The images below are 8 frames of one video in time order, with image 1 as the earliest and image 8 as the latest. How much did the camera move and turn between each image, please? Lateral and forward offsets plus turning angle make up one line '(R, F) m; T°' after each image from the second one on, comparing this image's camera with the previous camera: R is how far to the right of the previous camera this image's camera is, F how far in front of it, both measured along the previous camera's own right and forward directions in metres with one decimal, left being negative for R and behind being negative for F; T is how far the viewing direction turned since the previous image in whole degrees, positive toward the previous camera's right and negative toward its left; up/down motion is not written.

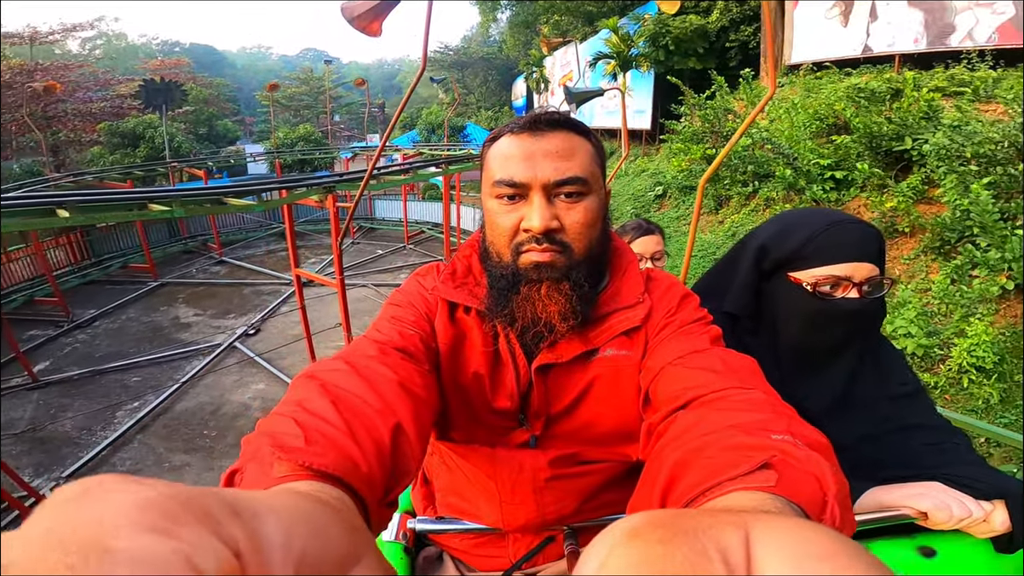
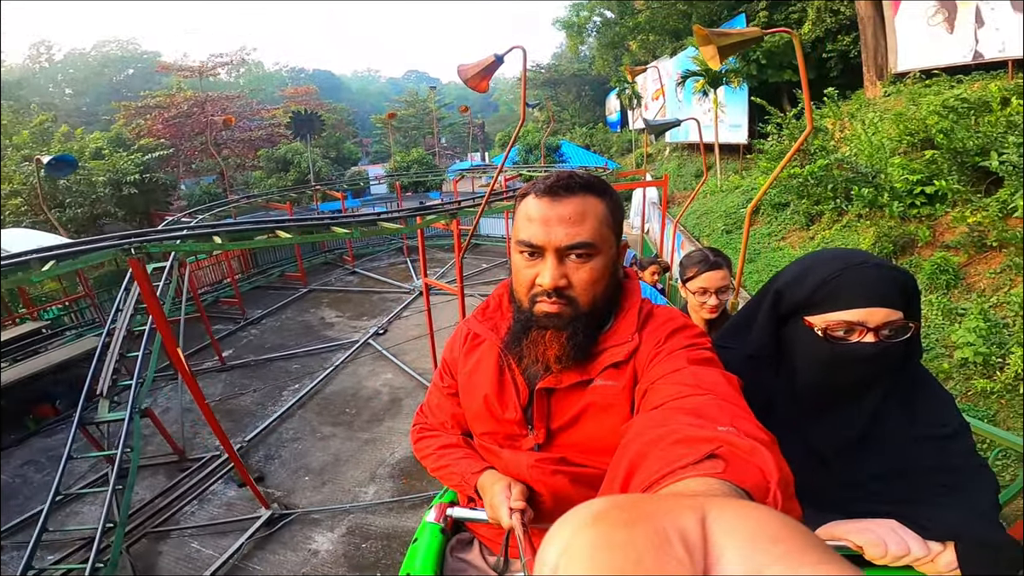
(0.0, -0.6) m; -10°
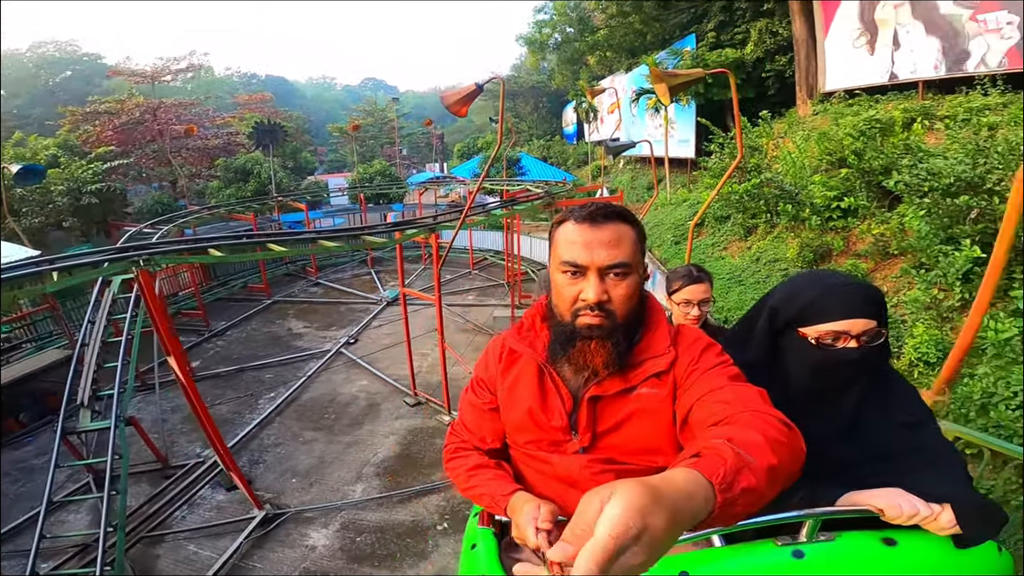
(-0.1, -0.4) m; +4°
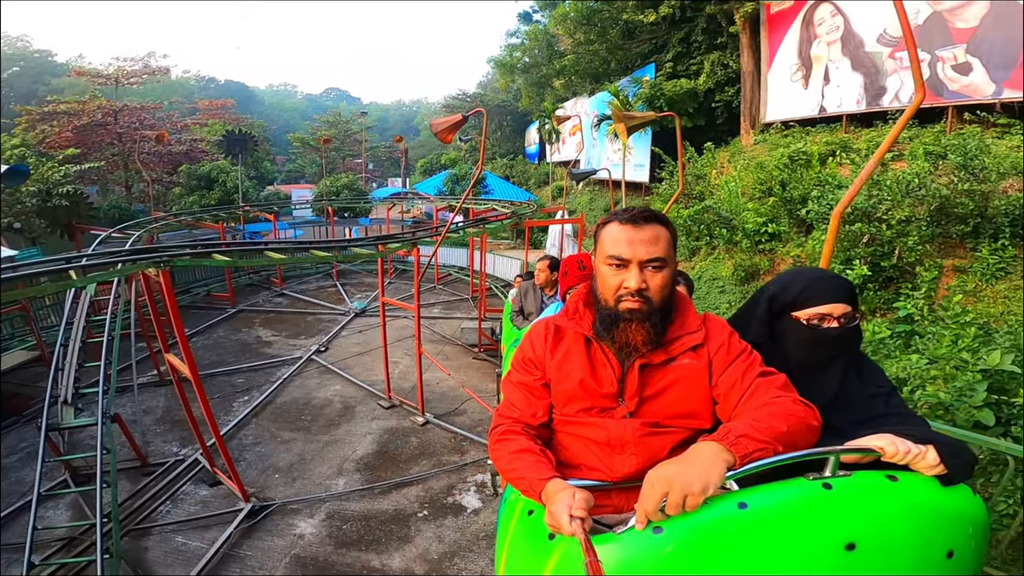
(-0.1, -0.5) m; +4°
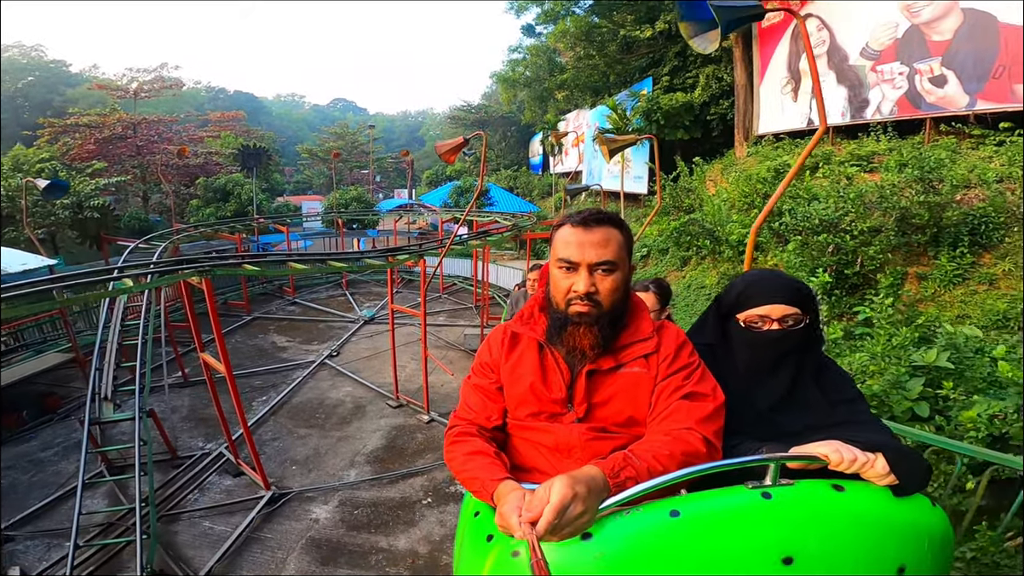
(+0.1, -0.4) m; -1°
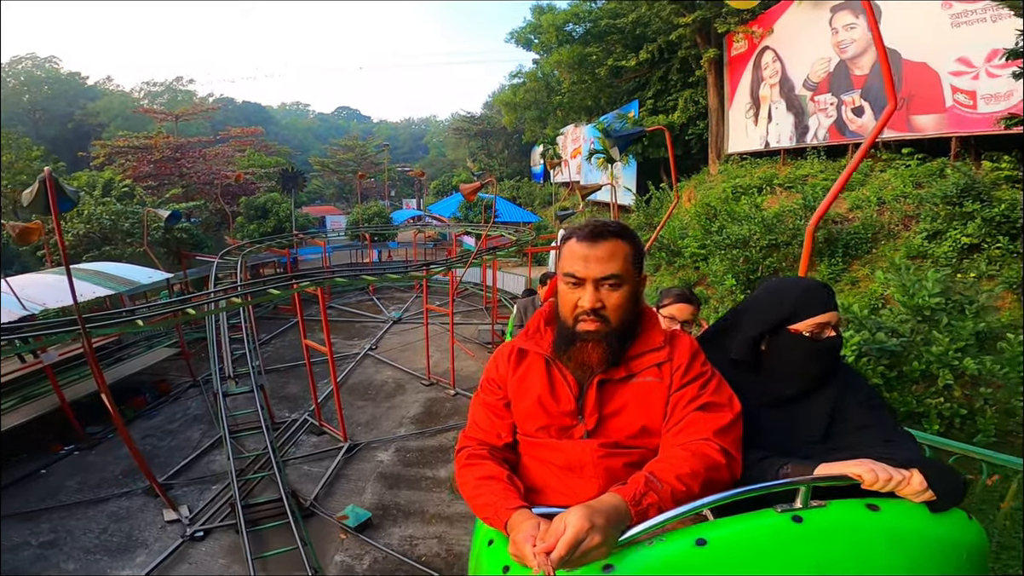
(0.0, -1.9) m; -1°
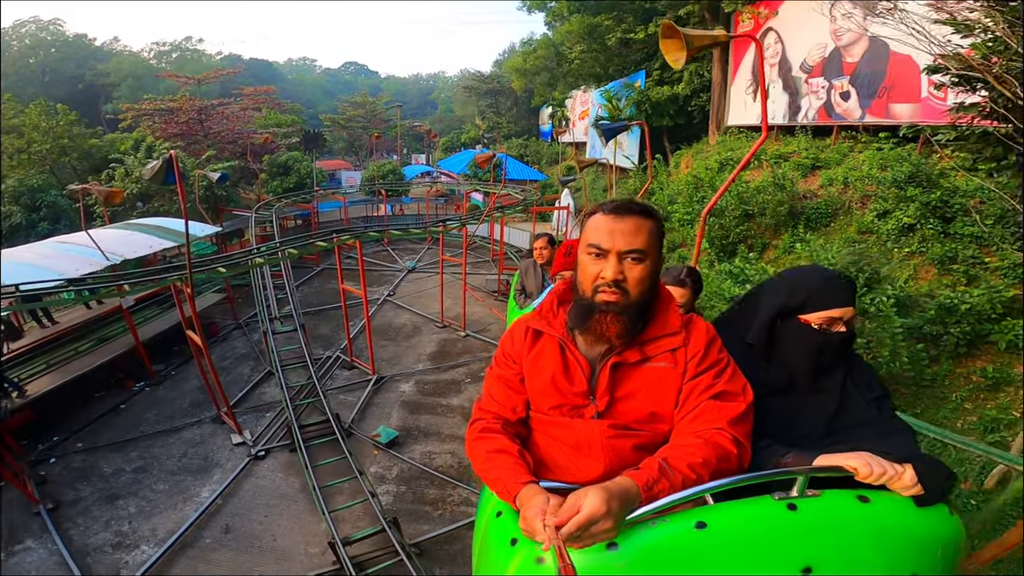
(0.0, -1.1) m; 0°
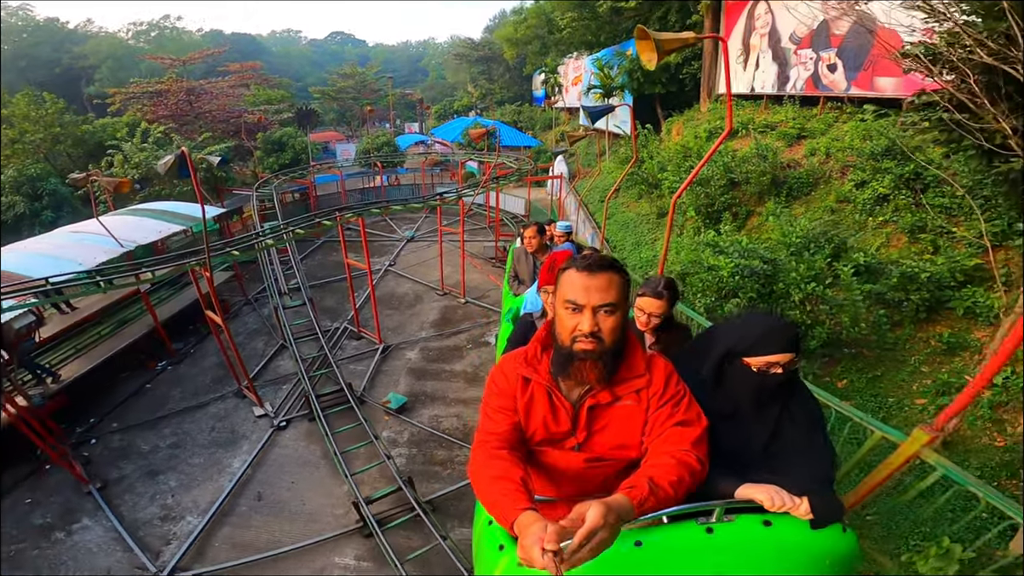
(-0.1, -0.4) m; +1°
